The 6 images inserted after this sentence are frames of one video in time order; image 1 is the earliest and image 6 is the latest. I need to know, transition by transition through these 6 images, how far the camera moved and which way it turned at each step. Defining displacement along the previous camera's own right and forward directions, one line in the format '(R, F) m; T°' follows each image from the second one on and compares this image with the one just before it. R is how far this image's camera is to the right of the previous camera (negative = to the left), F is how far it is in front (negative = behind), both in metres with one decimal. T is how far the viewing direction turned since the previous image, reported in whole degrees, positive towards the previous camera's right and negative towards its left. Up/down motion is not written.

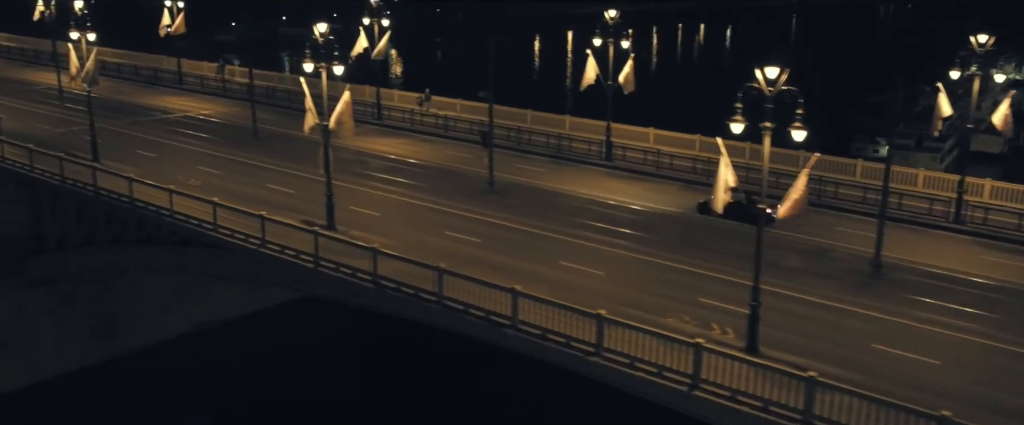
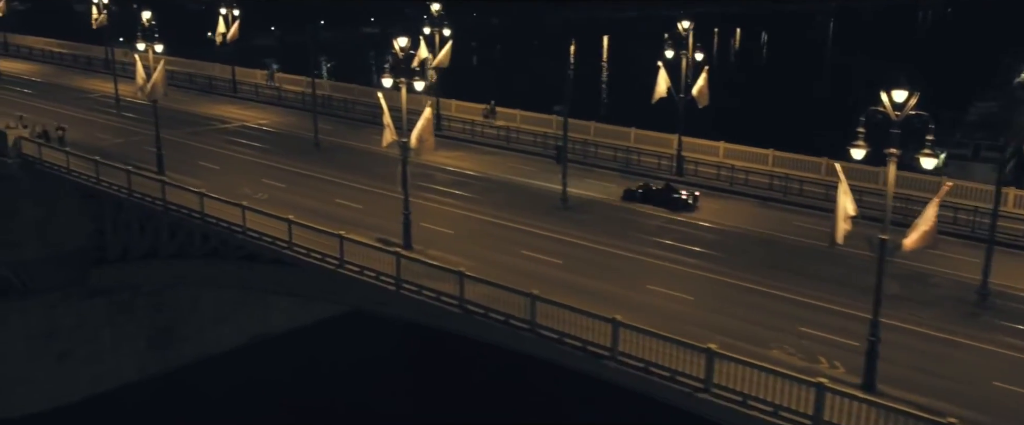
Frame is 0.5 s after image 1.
(-1.4, +0.7) m; -2°
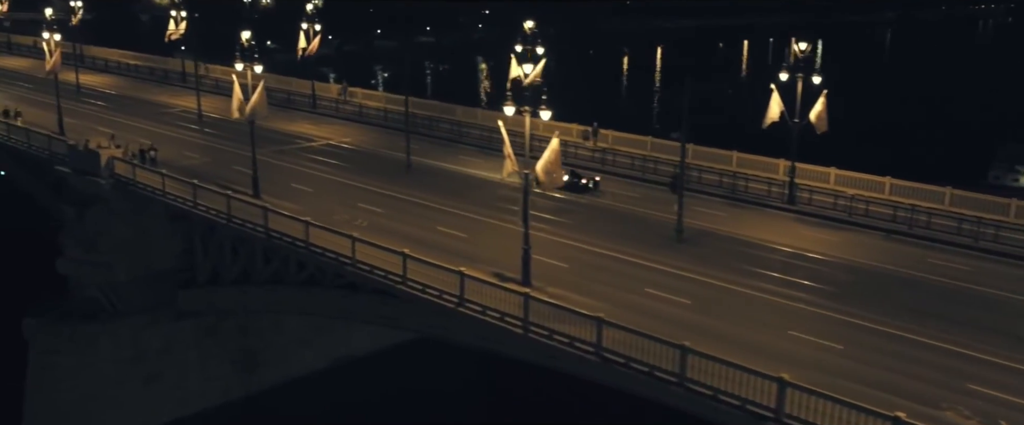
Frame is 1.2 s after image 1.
(-2.0, +1.2) m; -3°
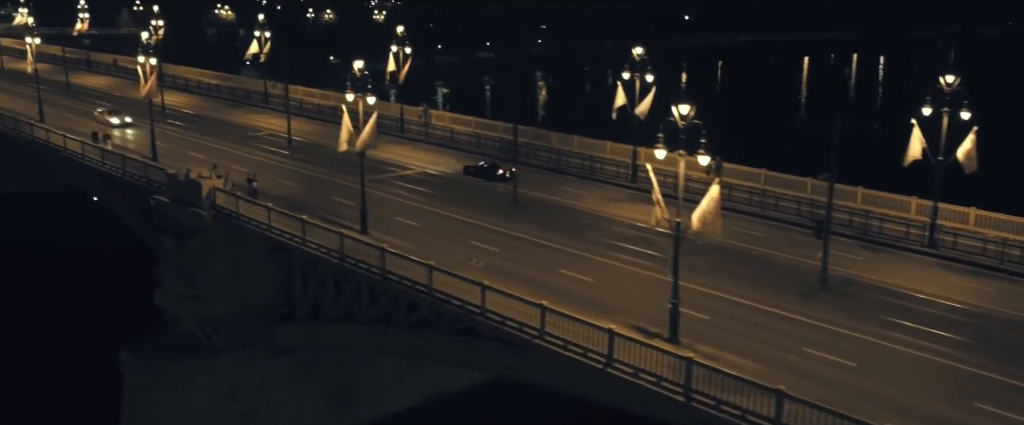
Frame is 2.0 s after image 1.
(-2.3, +1.5) m; -3°
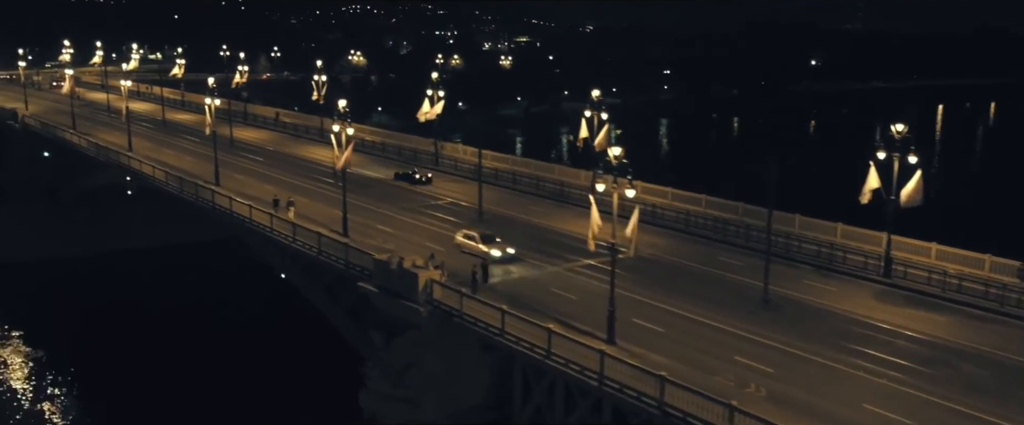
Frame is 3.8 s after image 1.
(-4.6, +3.4) m; -6°
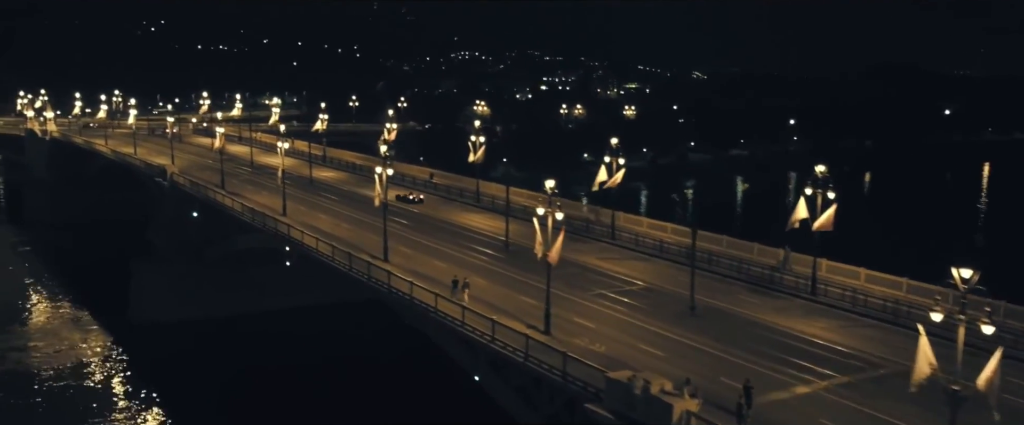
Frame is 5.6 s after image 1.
(-4.3, +4.2) m; -6°
